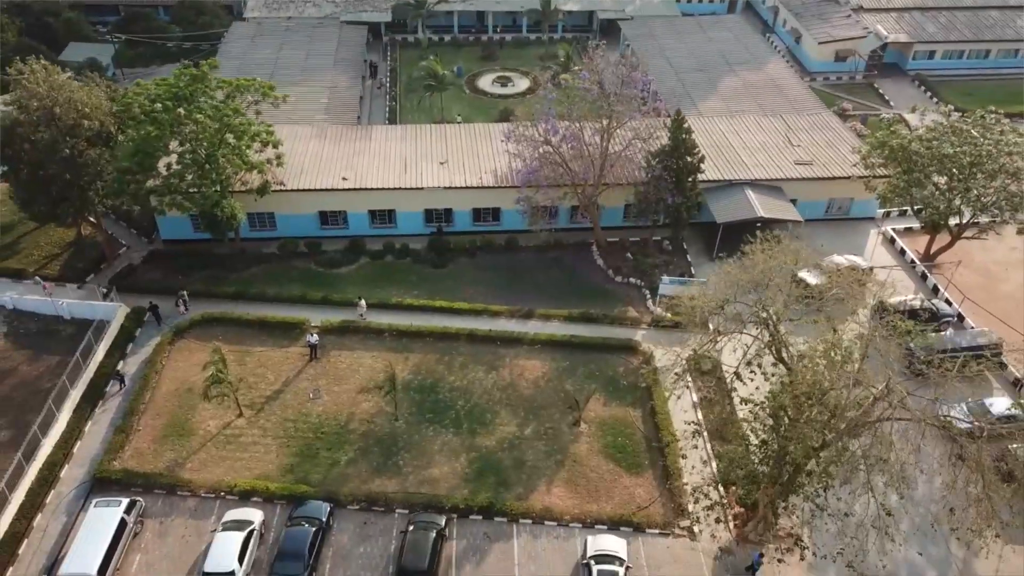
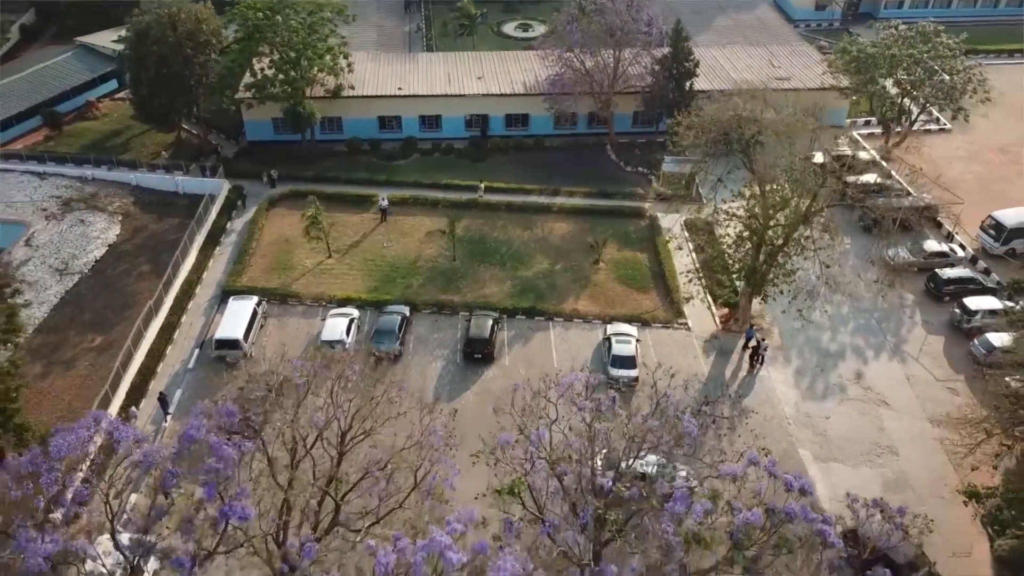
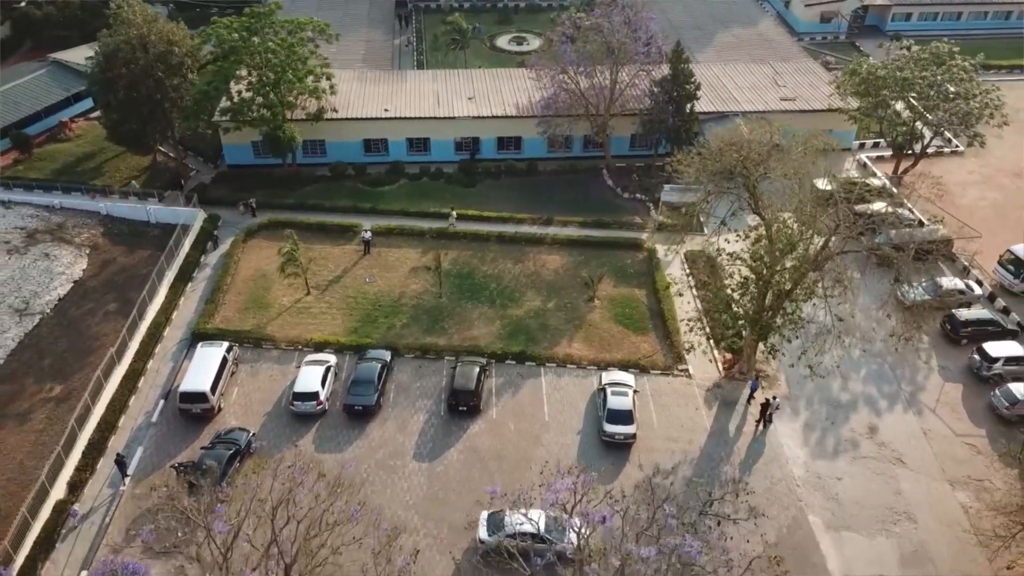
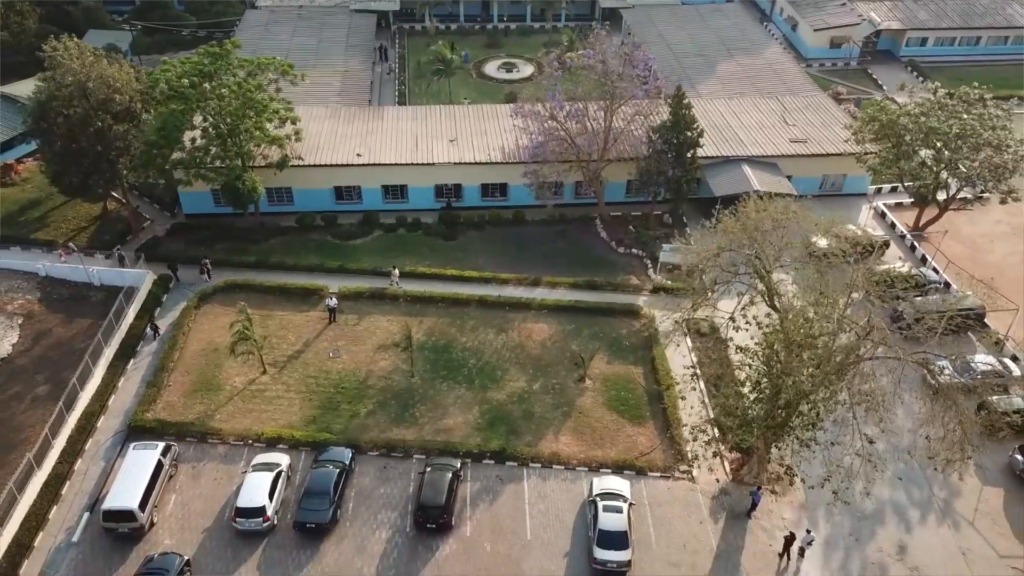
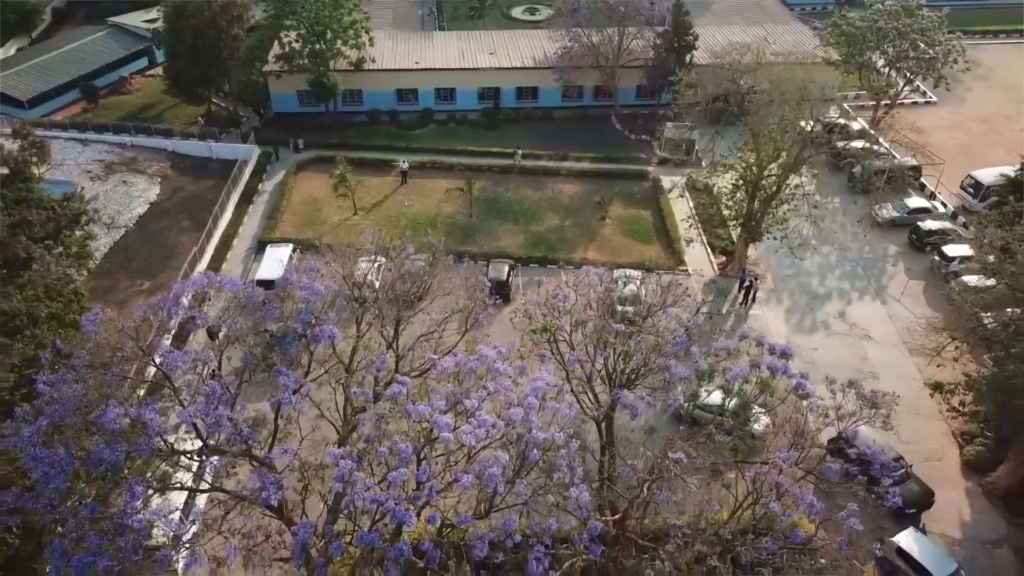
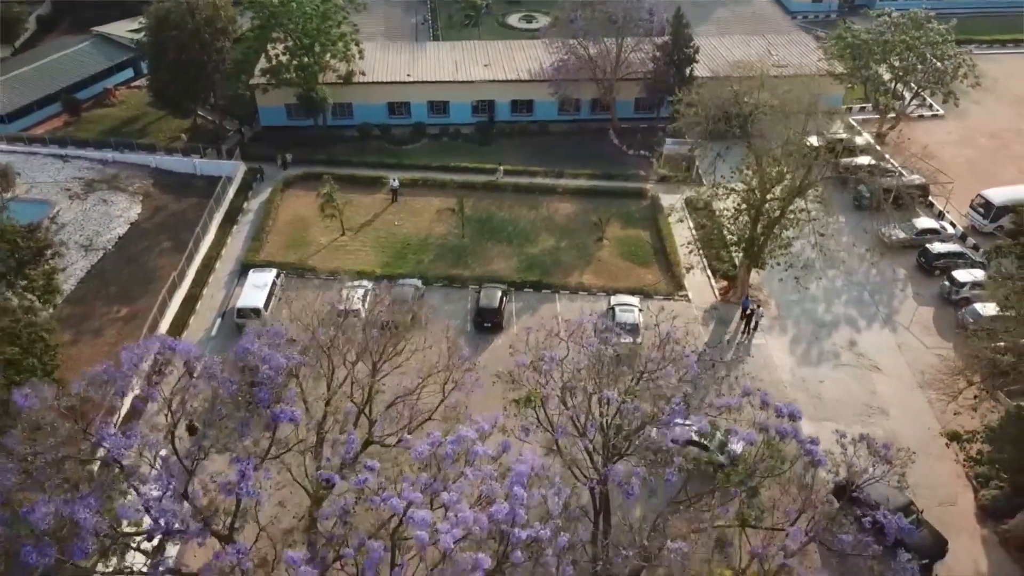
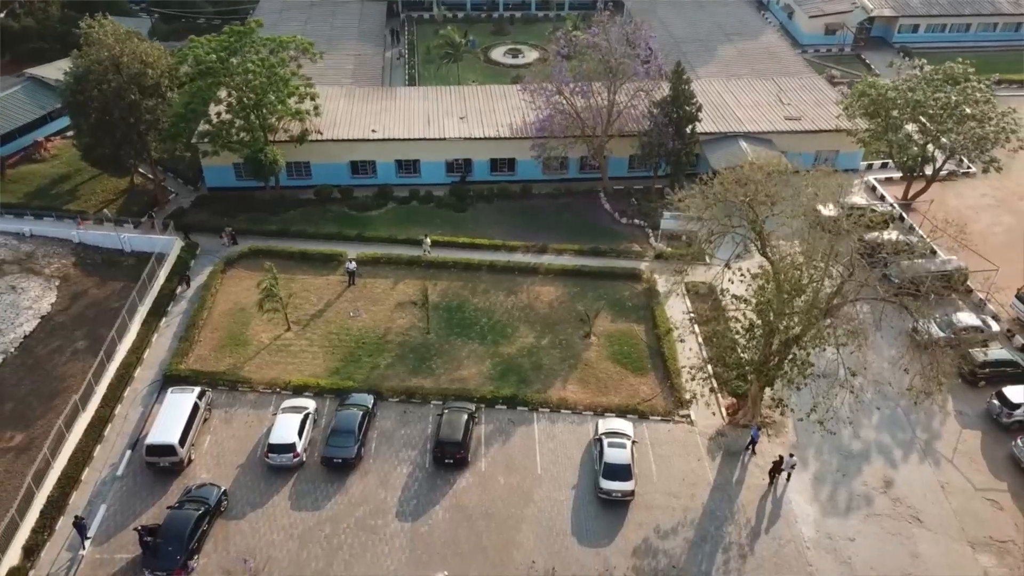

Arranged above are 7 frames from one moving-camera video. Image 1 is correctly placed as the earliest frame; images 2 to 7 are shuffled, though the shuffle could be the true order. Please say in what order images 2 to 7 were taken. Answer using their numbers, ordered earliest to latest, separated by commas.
4, 7, 3, 2, 6, 5
